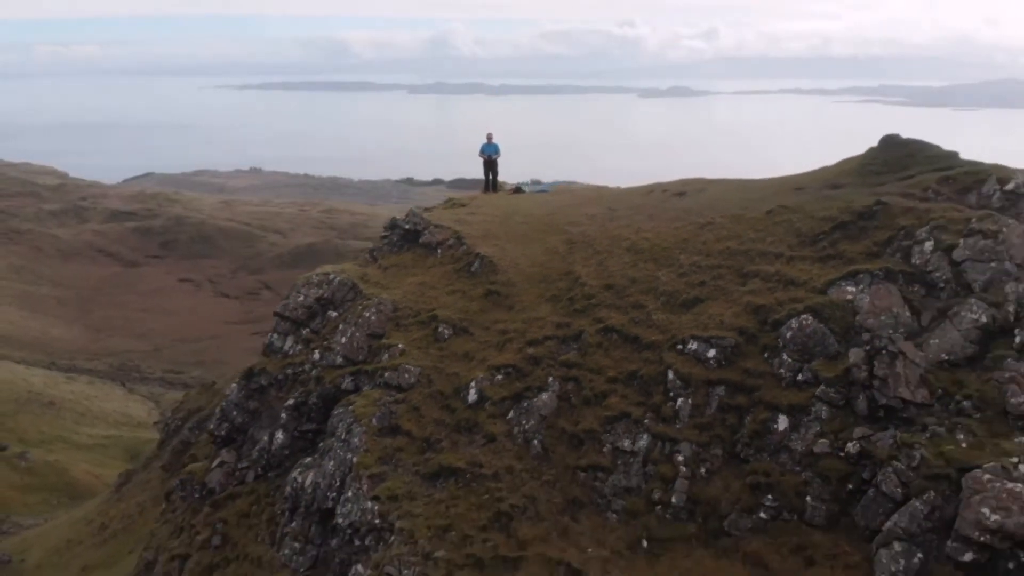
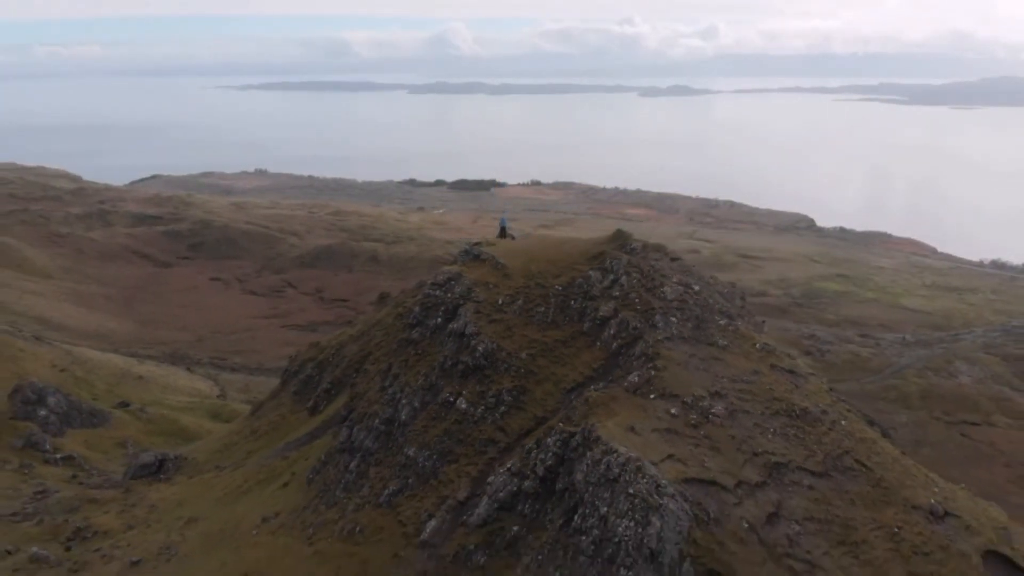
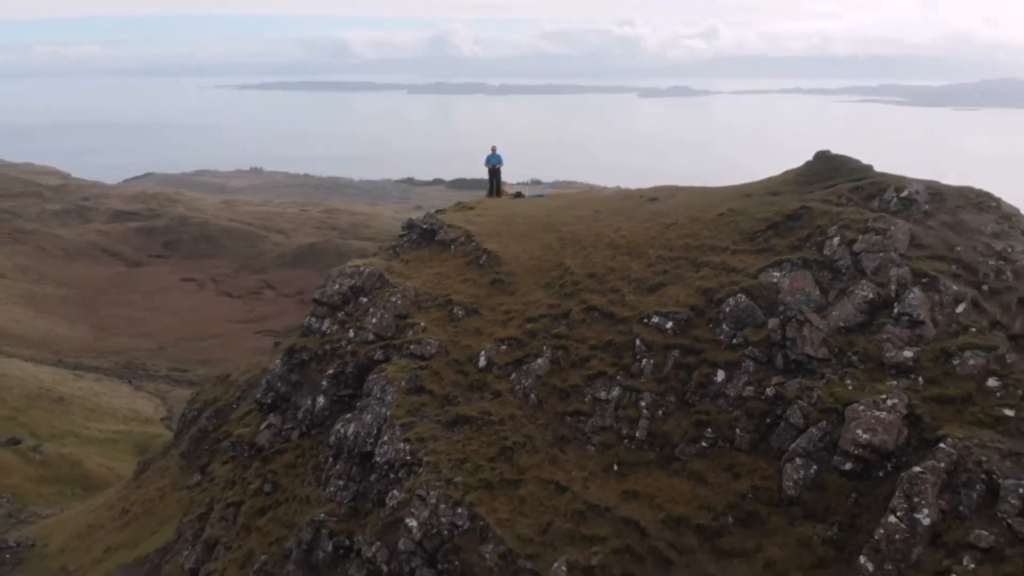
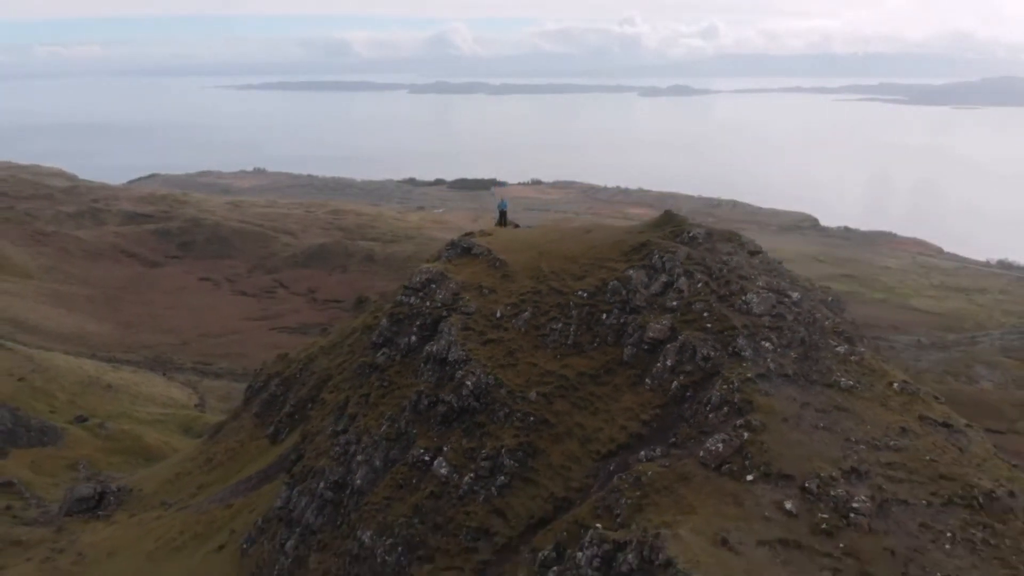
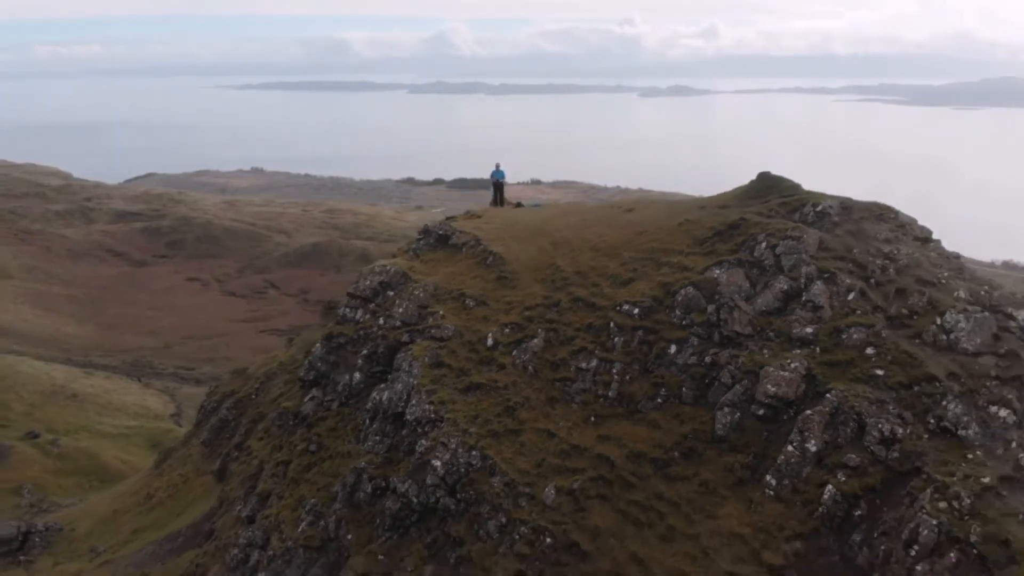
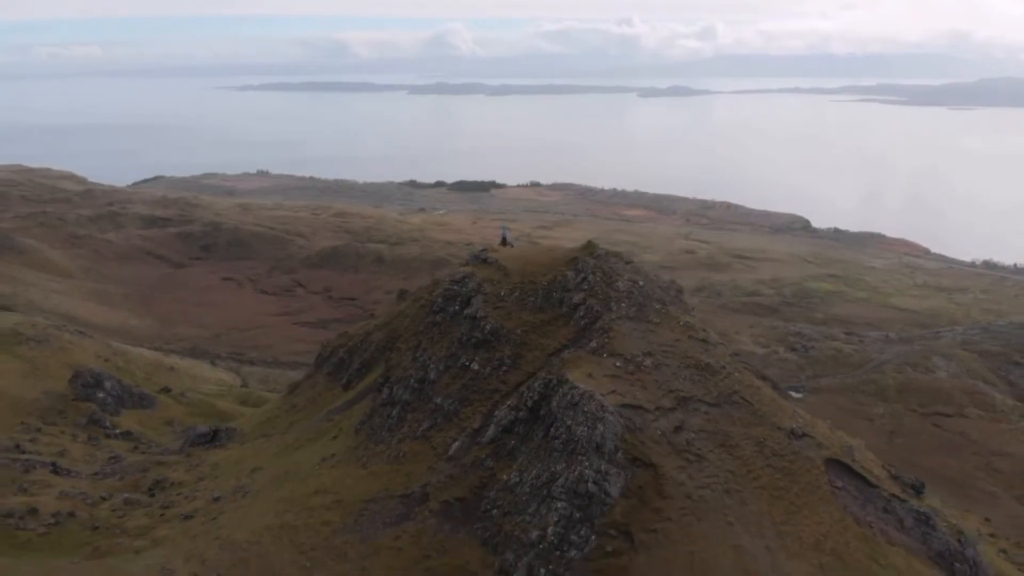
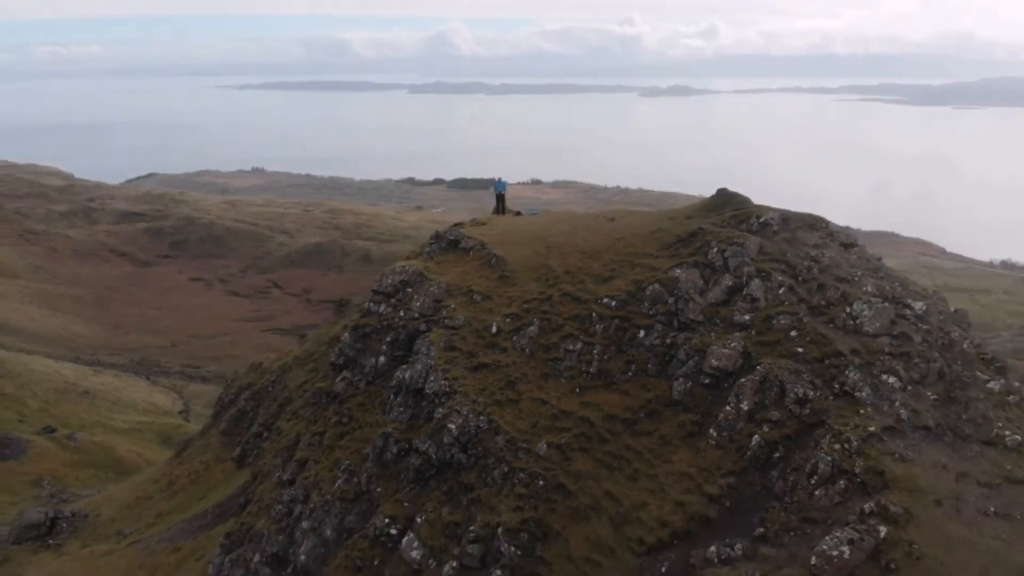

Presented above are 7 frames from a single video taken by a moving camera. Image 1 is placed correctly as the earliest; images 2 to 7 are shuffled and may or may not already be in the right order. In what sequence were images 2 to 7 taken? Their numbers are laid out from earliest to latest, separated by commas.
3, 5, 7, 4, 2, 6
